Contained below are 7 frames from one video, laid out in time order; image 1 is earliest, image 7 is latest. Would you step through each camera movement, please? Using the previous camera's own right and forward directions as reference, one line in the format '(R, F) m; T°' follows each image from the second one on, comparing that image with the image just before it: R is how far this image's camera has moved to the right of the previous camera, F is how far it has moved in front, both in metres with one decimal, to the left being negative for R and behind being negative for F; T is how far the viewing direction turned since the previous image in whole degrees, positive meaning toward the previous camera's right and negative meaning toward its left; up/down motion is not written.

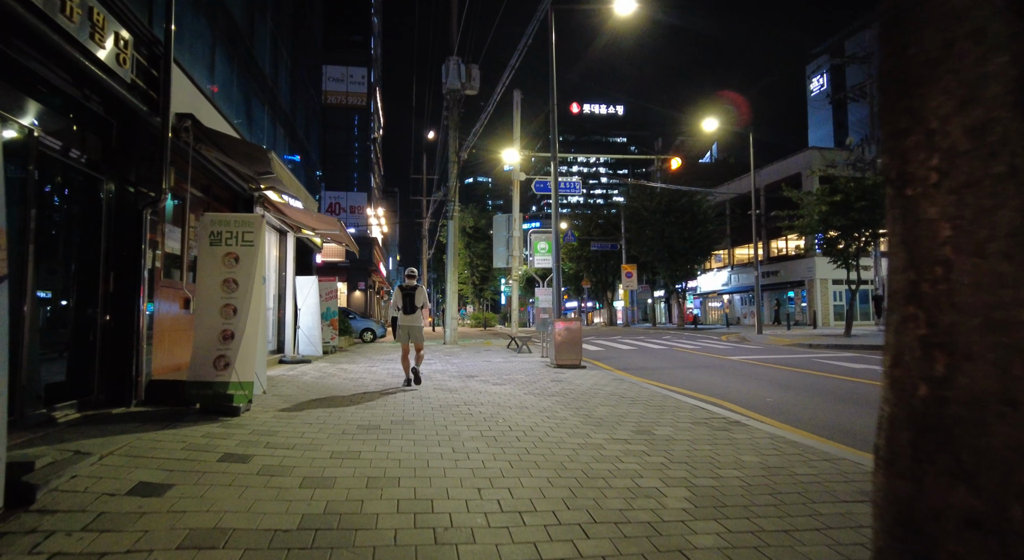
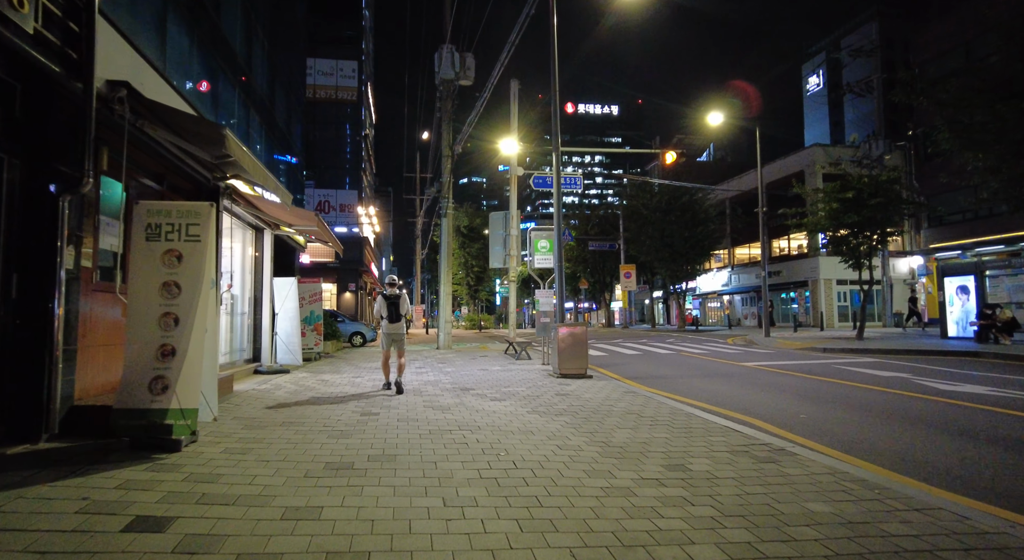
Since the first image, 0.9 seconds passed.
(-0.1, +1.1) m; +1°
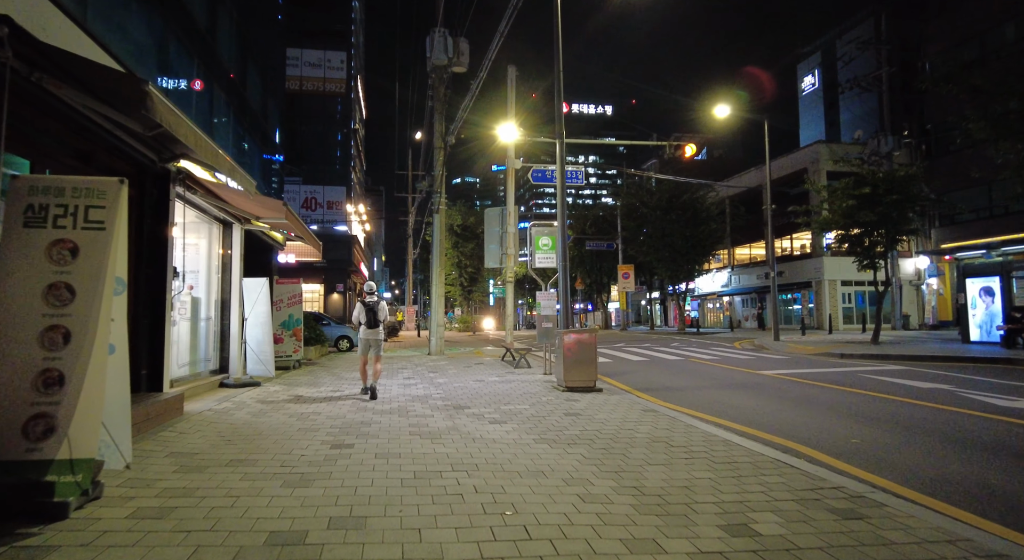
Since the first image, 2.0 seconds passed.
(-0.1, +1.3) m; +1°
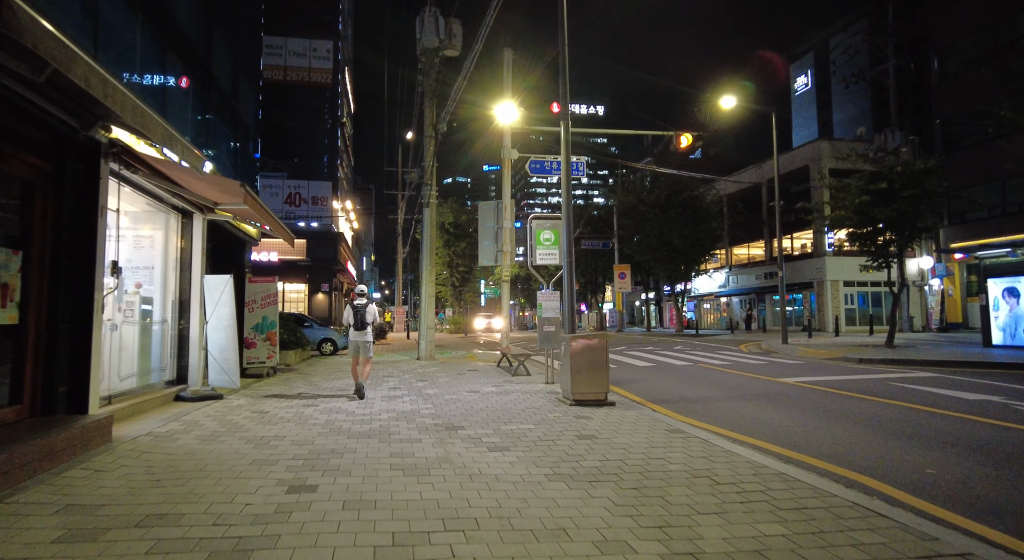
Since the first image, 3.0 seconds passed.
(-0.1, +1.2) m; +1°
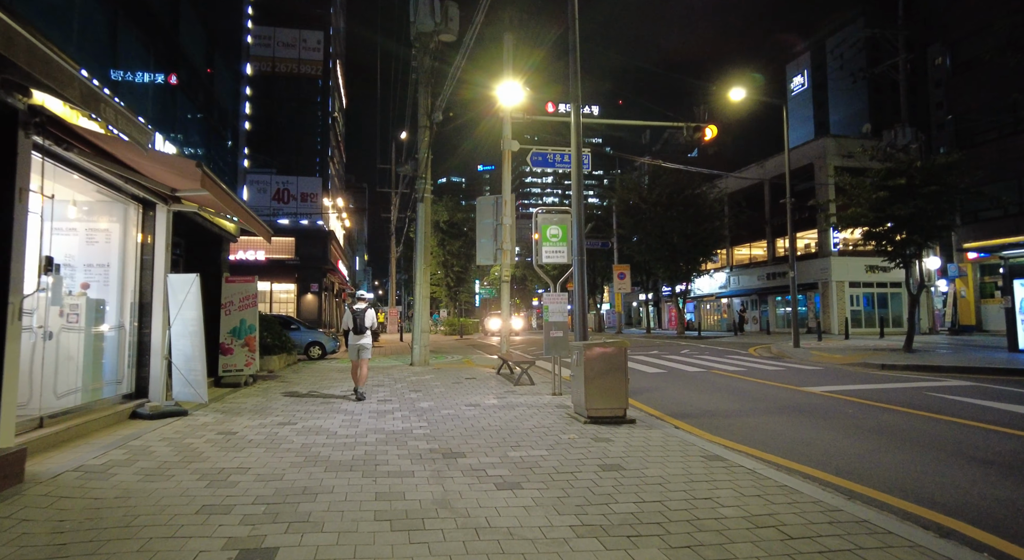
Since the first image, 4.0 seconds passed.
(-0.2, +1.1) m; +1°
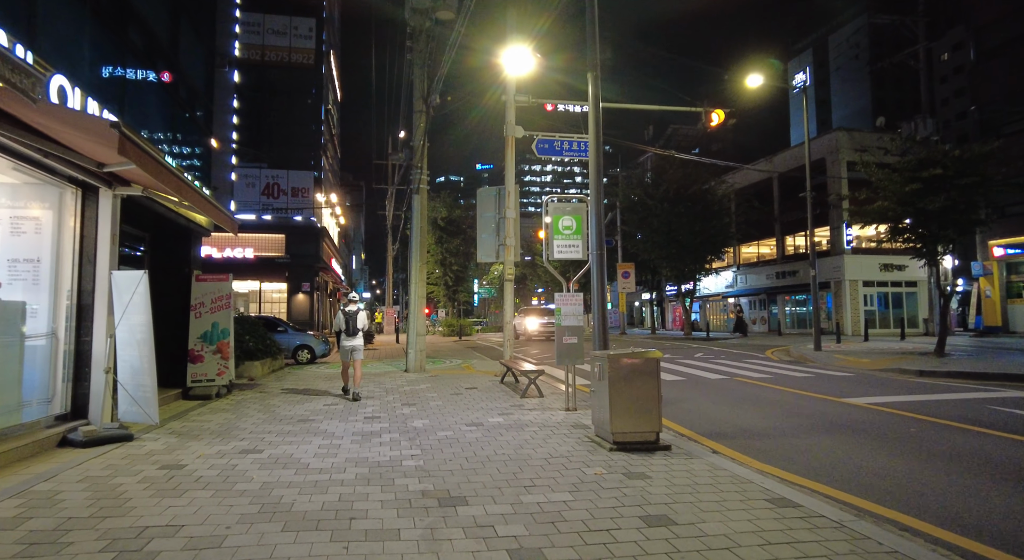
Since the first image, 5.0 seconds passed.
(-0.1, +1.3) m; 0°
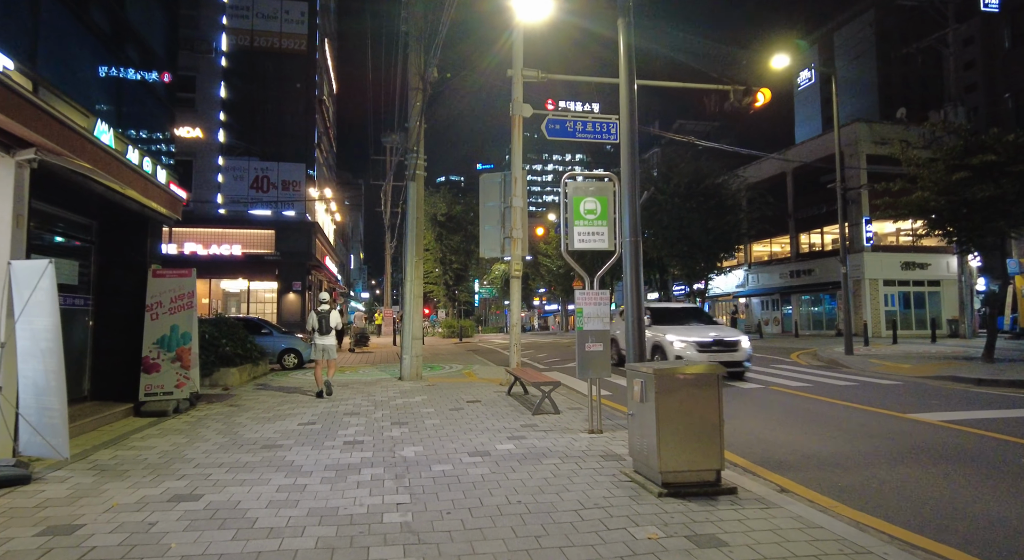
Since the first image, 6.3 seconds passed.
(-0.1, +1.5) m; 0°
